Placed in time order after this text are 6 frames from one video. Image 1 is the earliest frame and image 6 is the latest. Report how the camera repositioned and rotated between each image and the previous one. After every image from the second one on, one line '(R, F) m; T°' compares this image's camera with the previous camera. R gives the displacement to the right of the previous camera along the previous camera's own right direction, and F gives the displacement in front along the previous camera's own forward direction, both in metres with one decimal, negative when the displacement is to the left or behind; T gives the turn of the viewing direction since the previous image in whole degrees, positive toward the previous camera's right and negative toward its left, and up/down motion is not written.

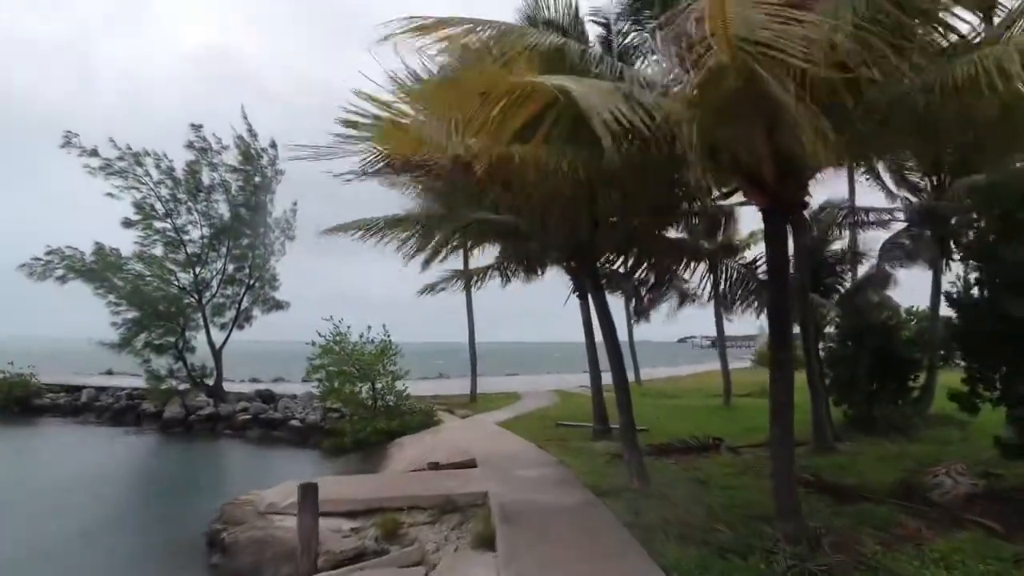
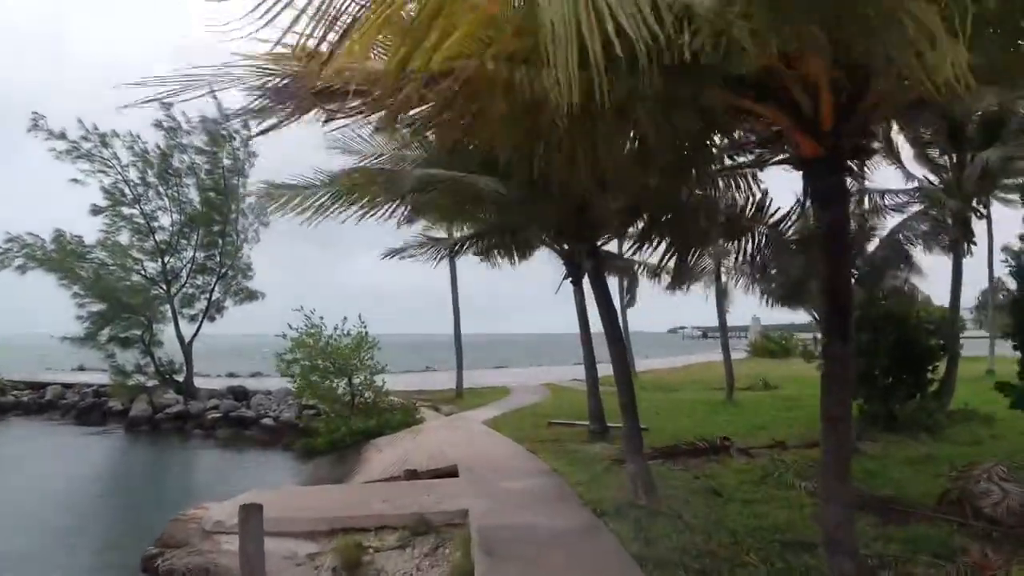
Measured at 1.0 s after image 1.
(+0.1, +1.1) m; +1°
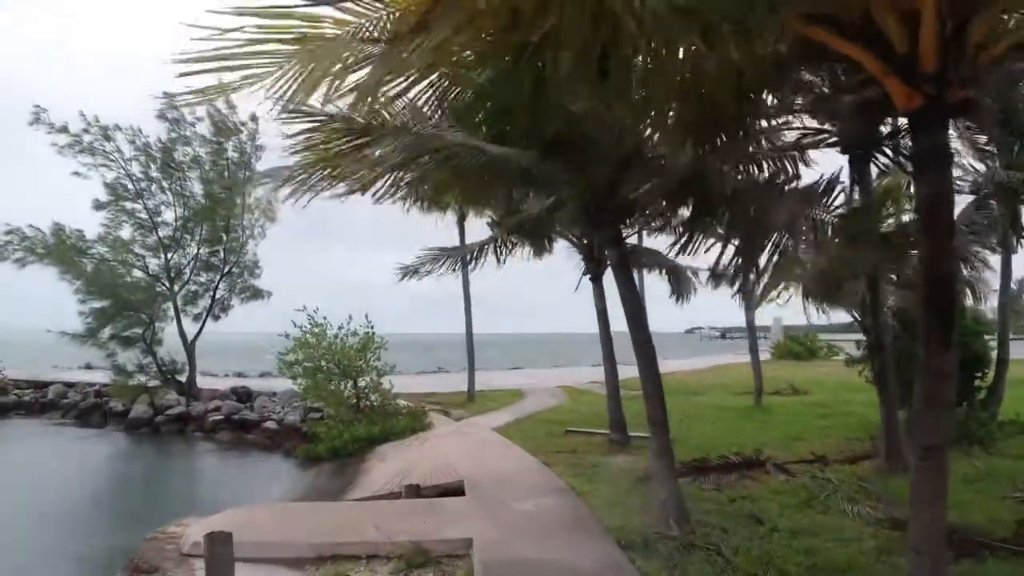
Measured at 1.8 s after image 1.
(0.0, +0.8) m; -1°
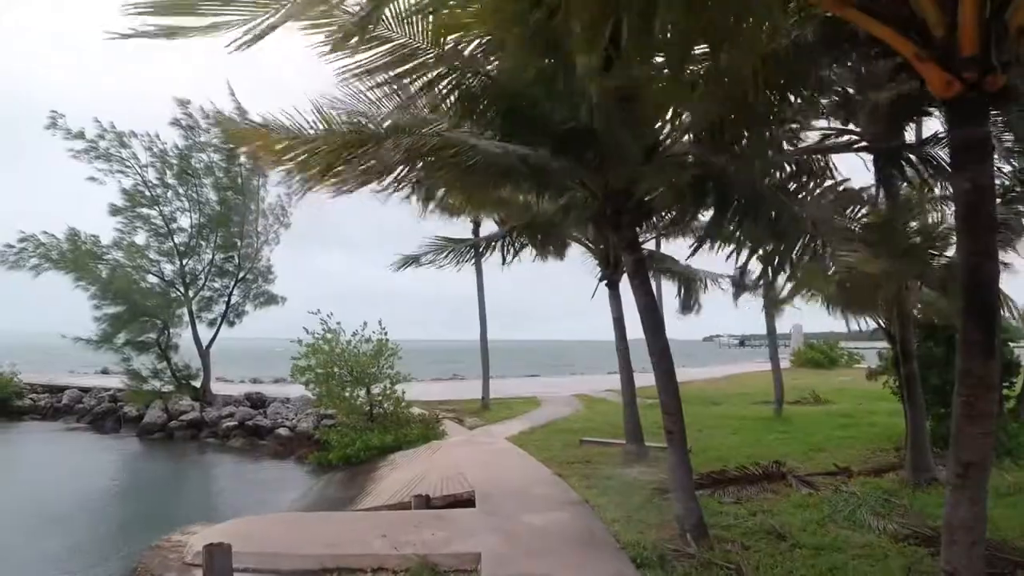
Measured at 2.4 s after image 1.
(0.0, +0.2) m; -1°
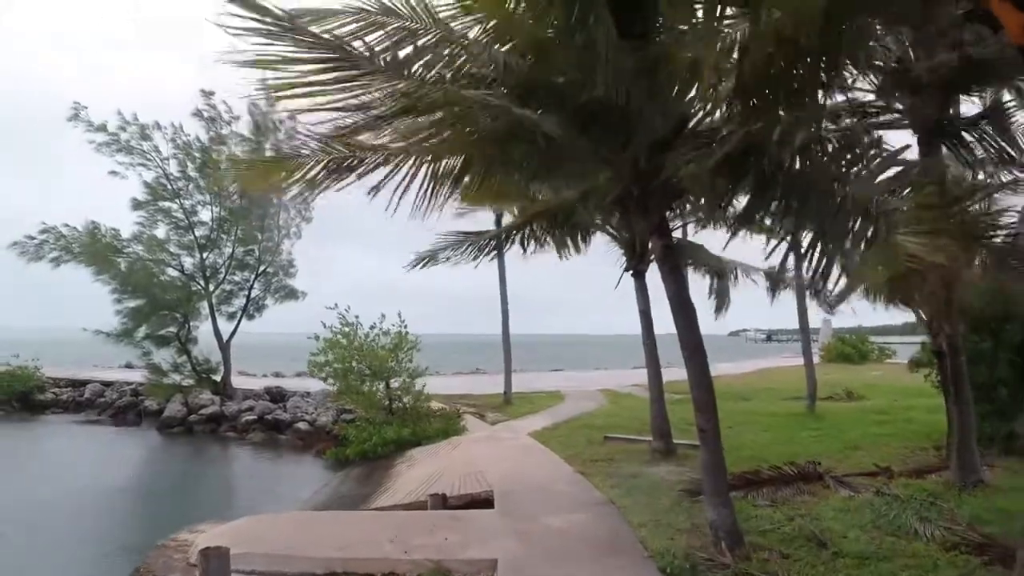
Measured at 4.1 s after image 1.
(0.0, +0.4) m; -2°
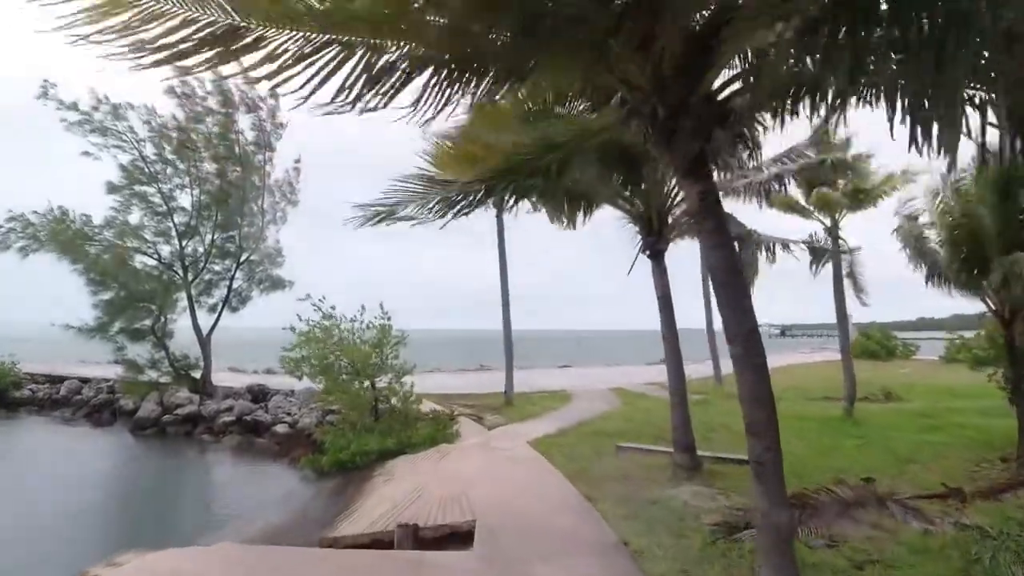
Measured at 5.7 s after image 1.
(+0.2, +1.4) m; -1°
